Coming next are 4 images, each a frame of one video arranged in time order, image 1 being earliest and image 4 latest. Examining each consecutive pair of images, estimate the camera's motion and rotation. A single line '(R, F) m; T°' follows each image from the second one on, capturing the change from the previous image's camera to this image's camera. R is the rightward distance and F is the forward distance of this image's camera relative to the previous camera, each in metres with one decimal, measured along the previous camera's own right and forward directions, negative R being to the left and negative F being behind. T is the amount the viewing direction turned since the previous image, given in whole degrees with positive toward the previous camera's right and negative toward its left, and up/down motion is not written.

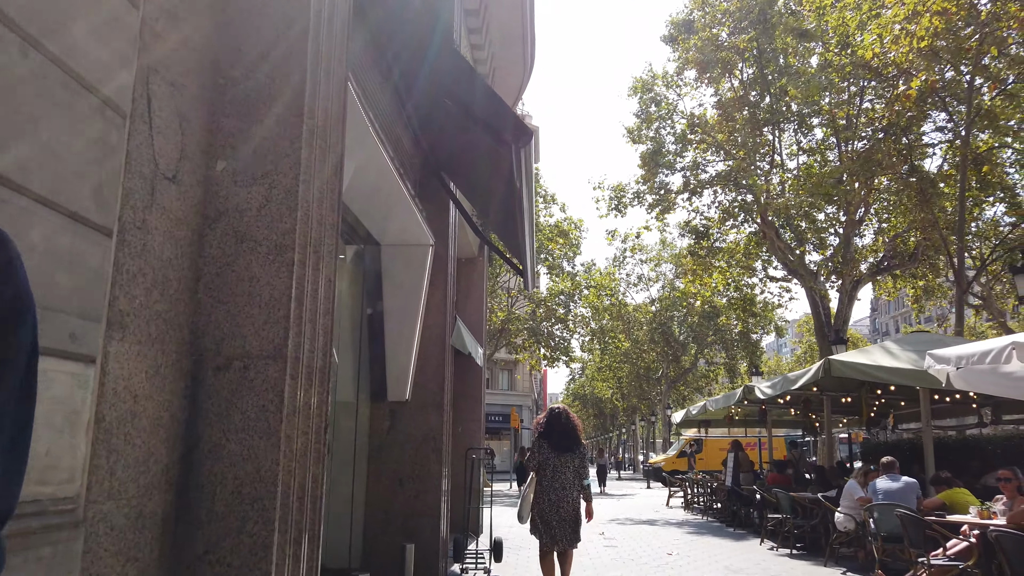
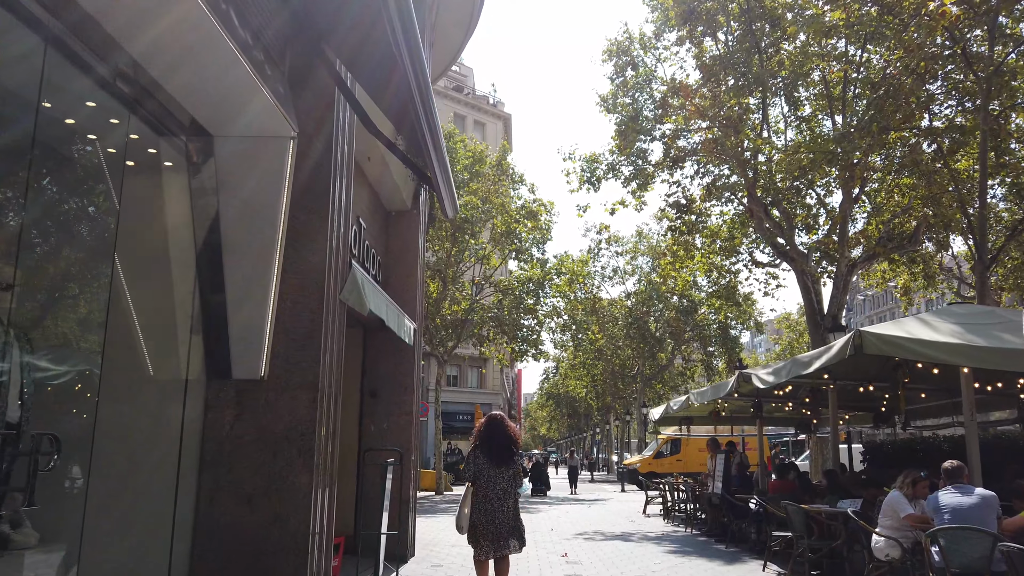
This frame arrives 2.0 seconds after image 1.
(+0.5, +2.6) m; +2°
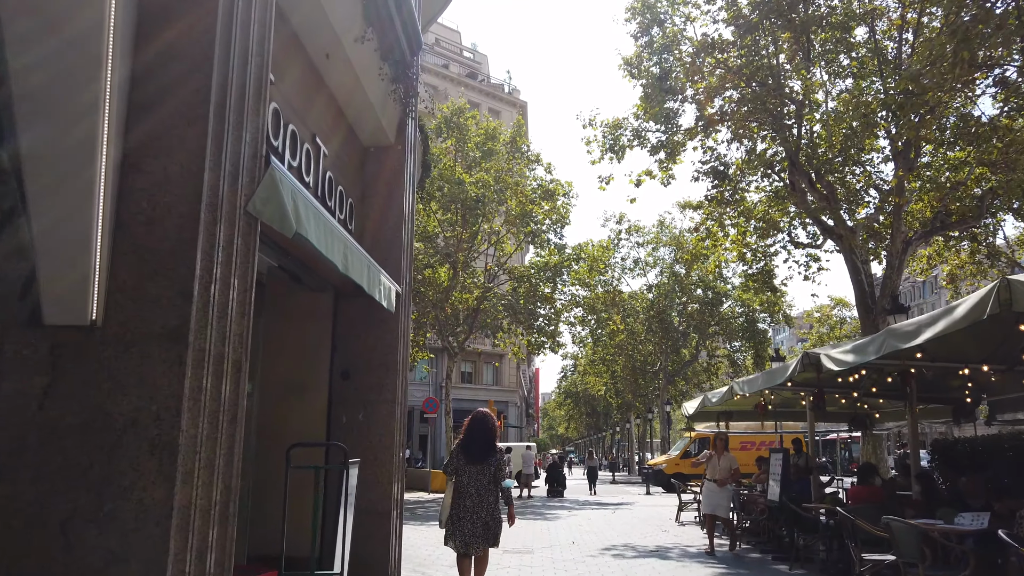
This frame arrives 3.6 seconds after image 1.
(+0.1, +2.2) m; -1°
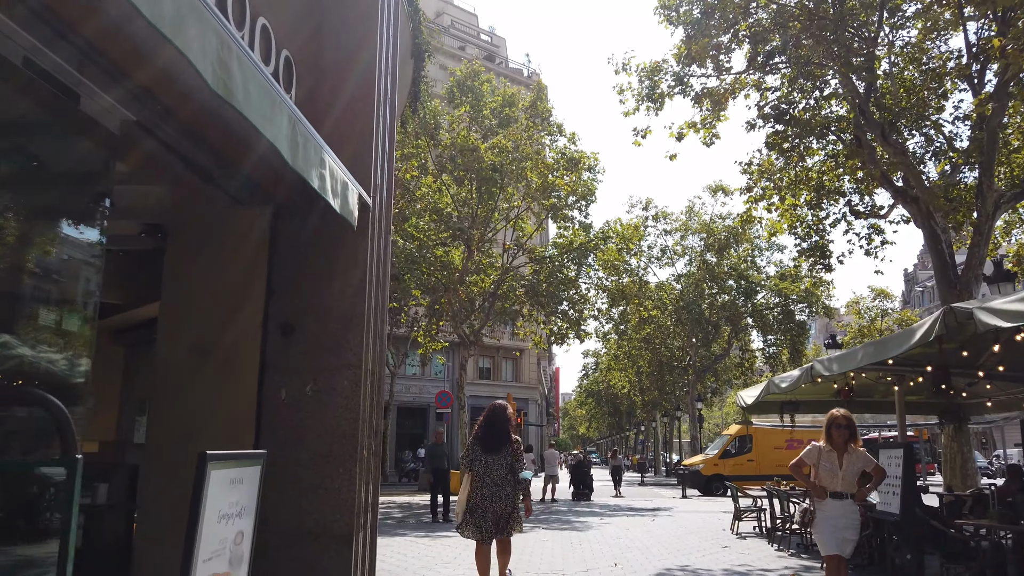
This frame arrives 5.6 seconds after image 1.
(0.0, +2.7) m; -1°
